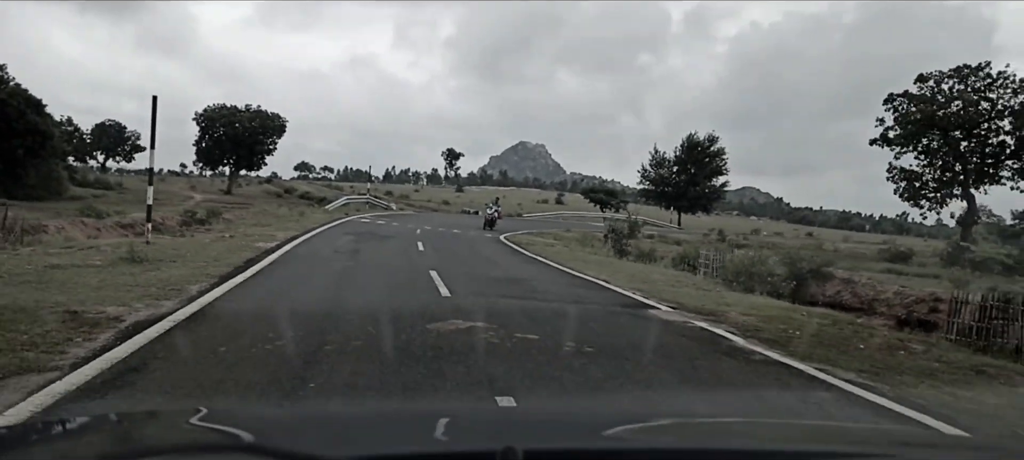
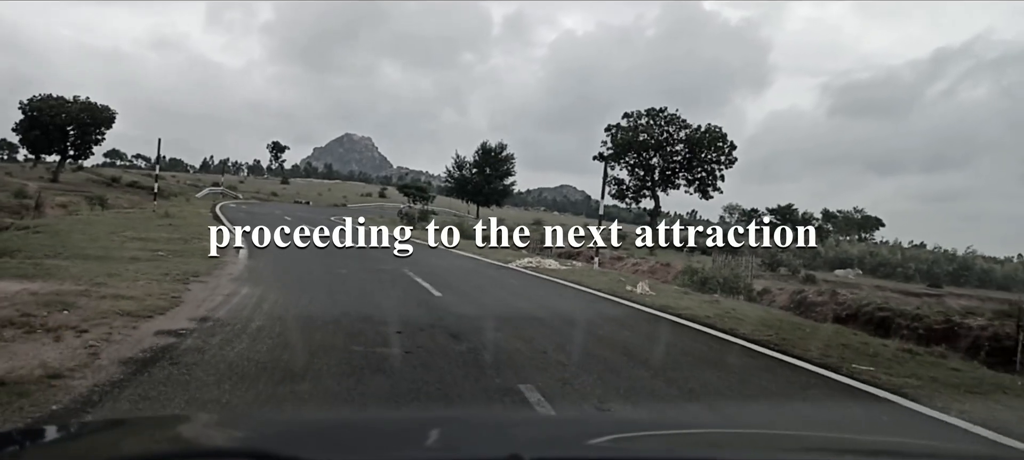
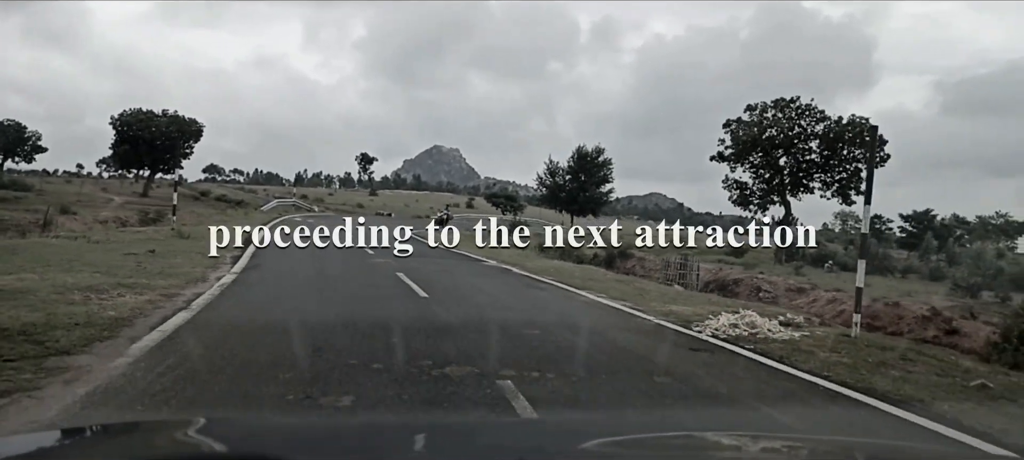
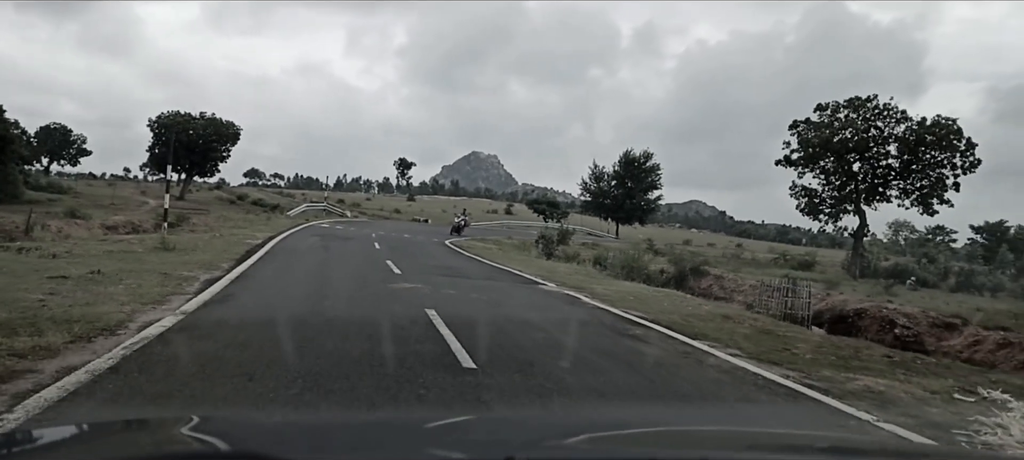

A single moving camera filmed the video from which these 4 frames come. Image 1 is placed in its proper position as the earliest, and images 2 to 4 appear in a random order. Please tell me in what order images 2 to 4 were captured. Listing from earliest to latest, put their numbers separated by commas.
4, 3, 2
